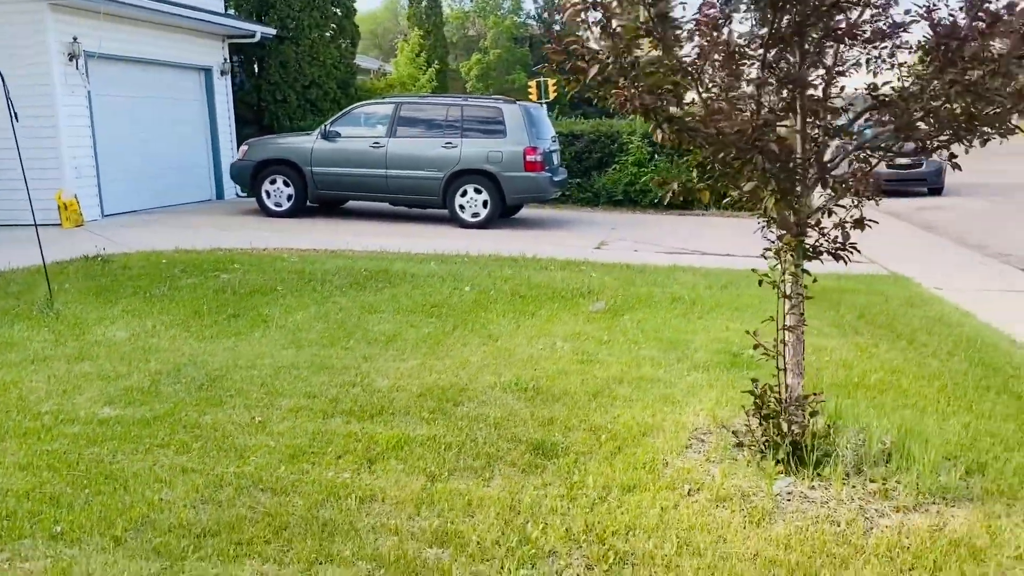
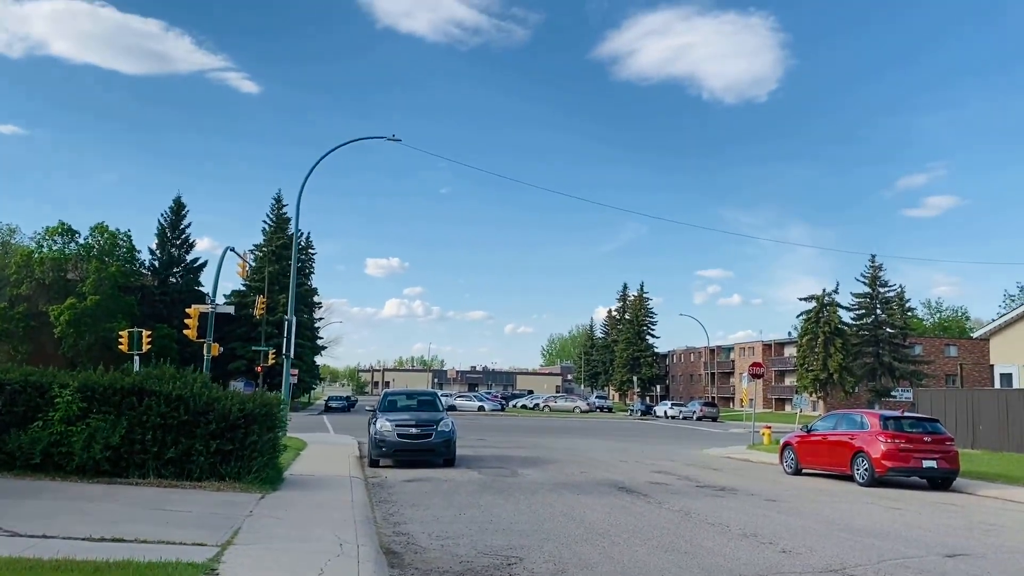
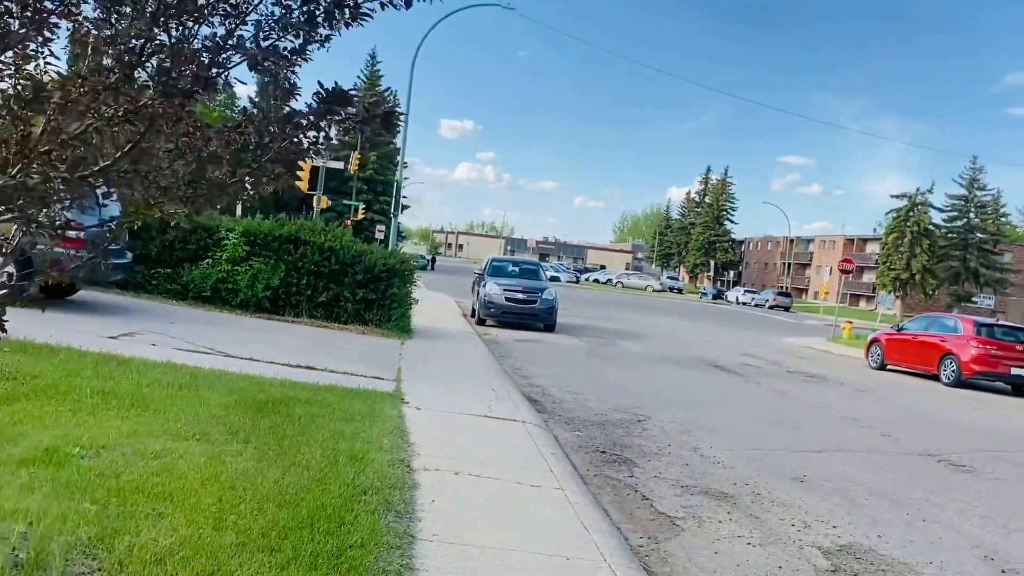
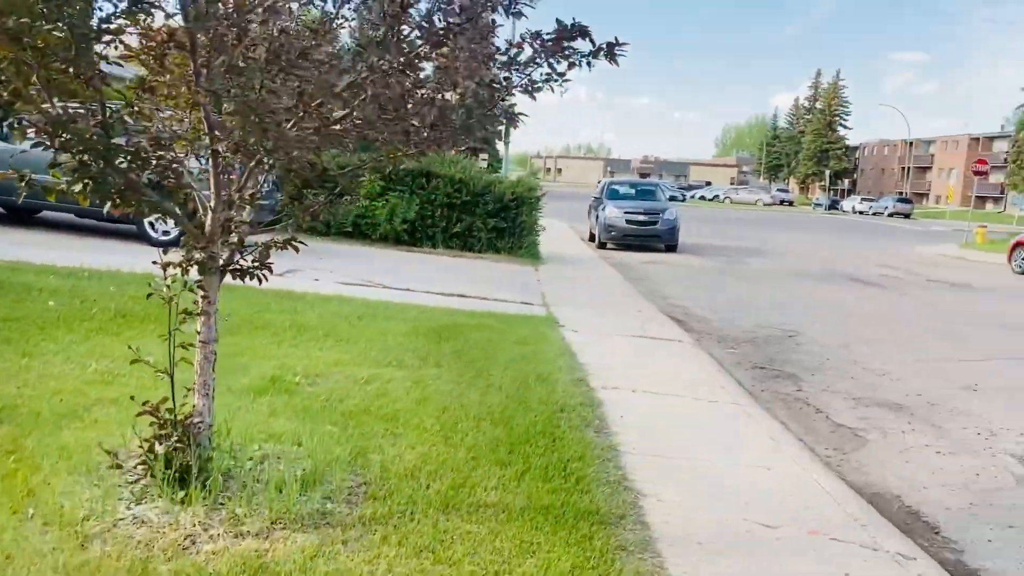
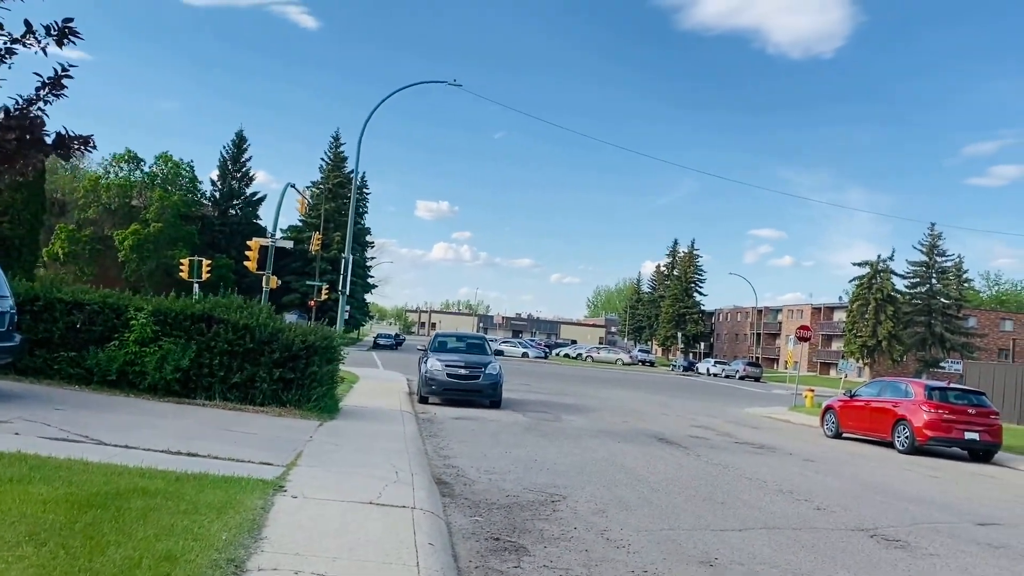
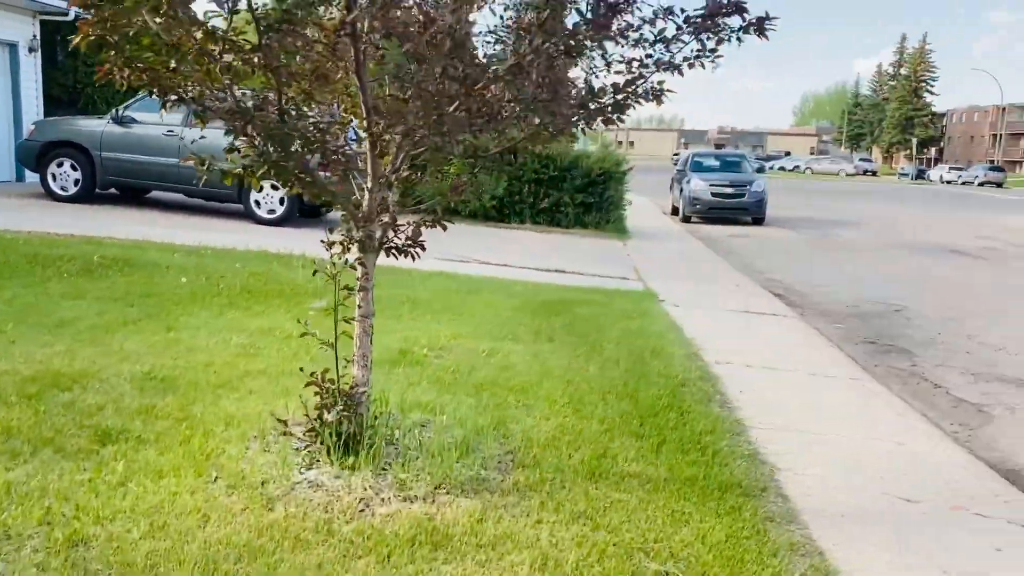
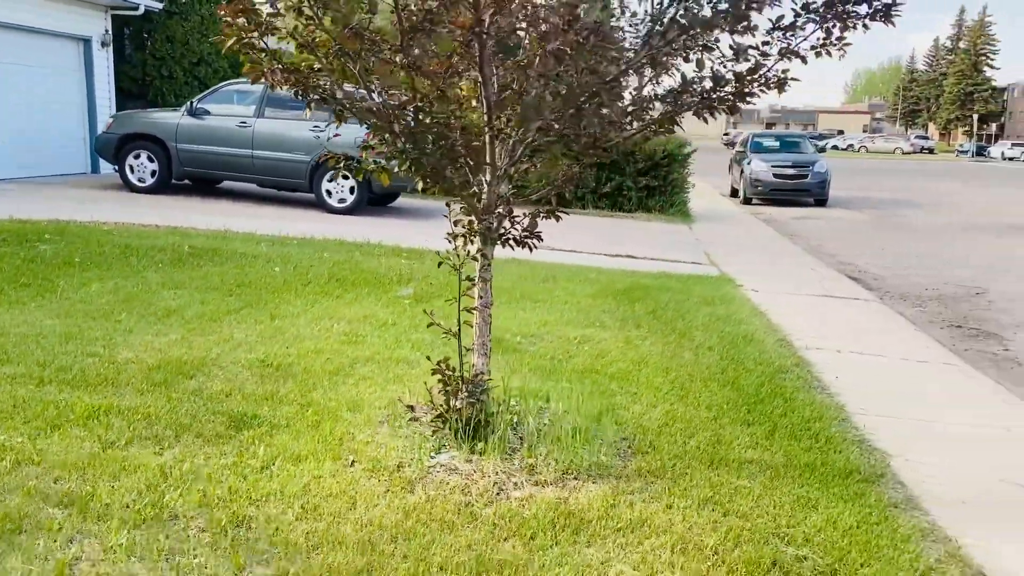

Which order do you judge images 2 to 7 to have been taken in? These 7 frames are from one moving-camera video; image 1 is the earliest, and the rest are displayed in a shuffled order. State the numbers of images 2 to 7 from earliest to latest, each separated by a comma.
7, 6, 4, 3, 5, 2
